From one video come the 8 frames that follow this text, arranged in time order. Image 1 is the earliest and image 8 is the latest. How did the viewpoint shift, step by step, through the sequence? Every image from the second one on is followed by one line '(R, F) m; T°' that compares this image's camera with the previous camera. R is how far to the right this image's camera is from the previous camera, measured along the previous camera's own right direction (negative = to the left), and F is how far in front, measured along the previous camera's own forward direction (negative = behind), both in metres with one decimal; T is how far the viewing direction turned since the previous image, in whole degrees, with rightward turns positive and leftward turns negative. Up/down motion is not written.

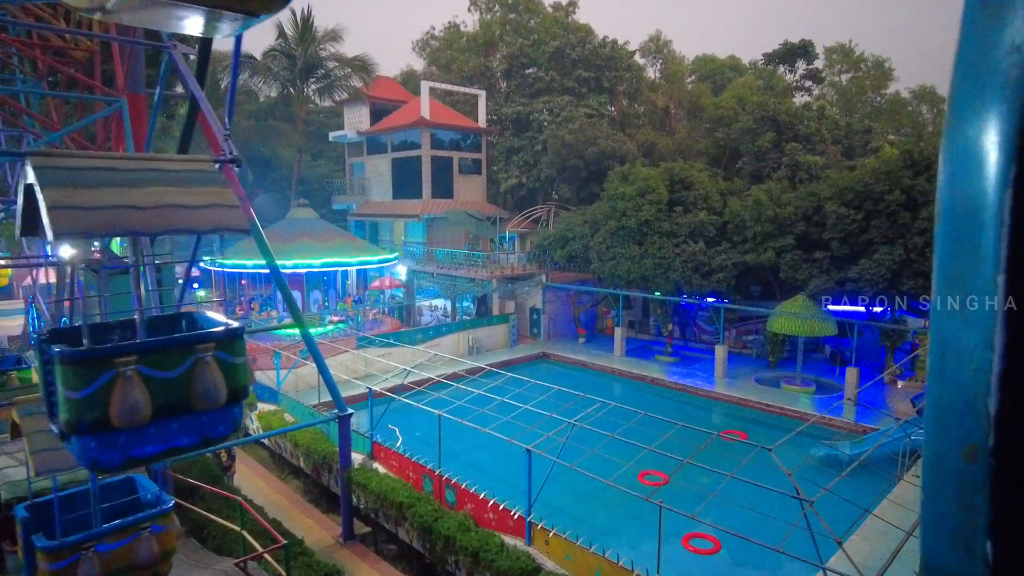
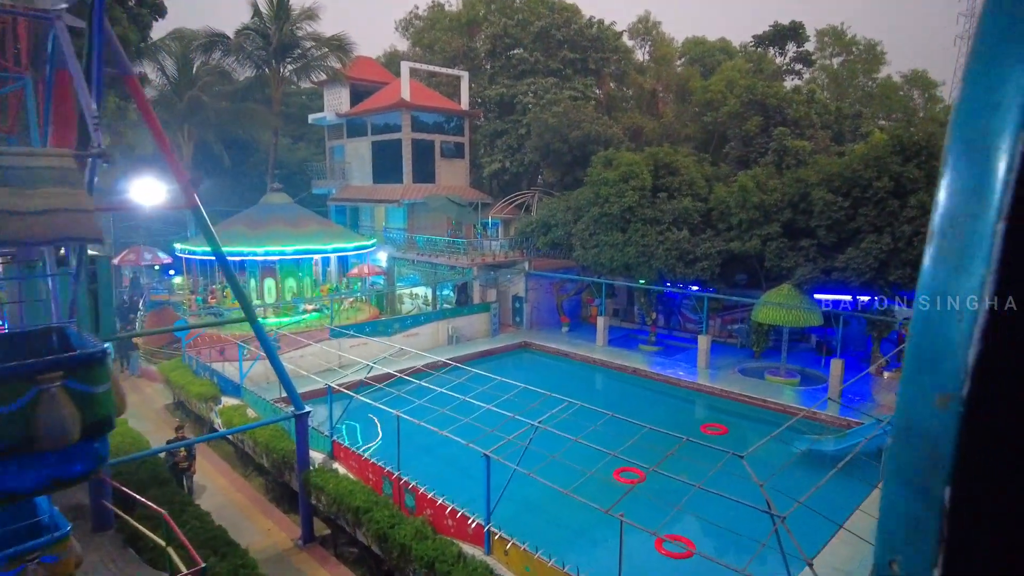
(+0.4, +0.5) m; +1°
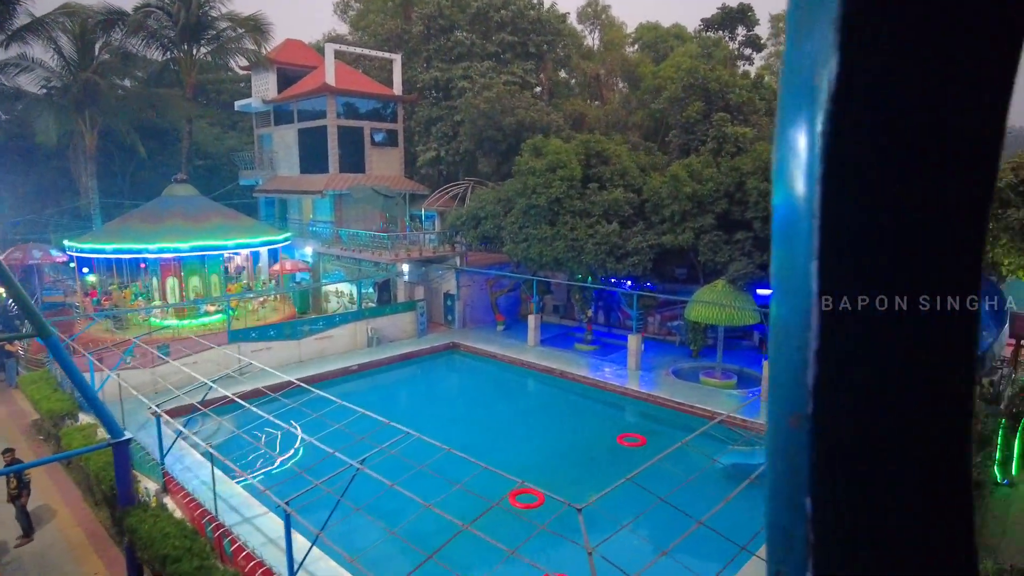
(+1.6, +1.4) m; +2°
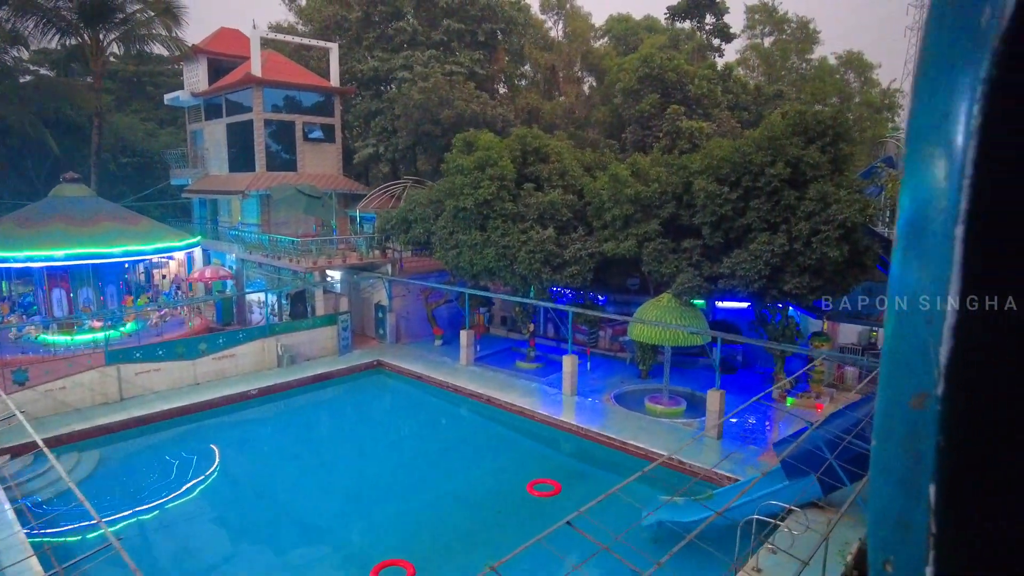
(+1.8, +2.1) m; +1°
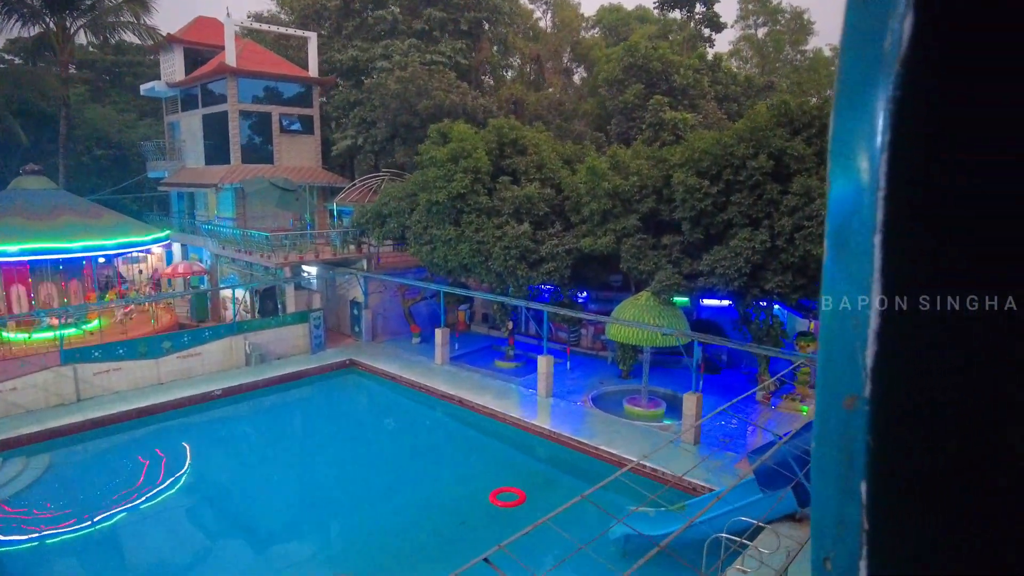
(+0.6, +0.6) m; 0°
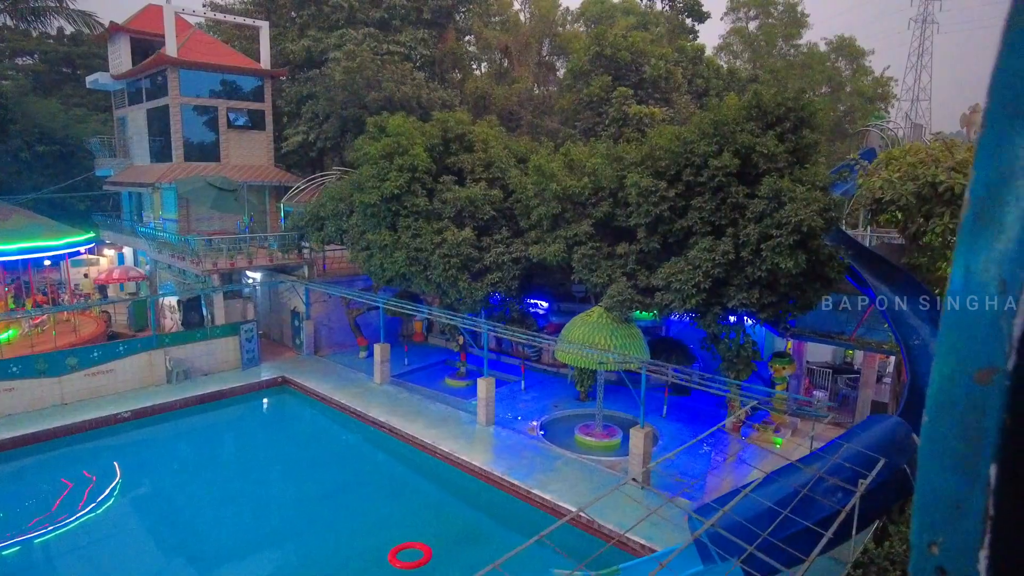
(+1.4, +1.7) m; 0°
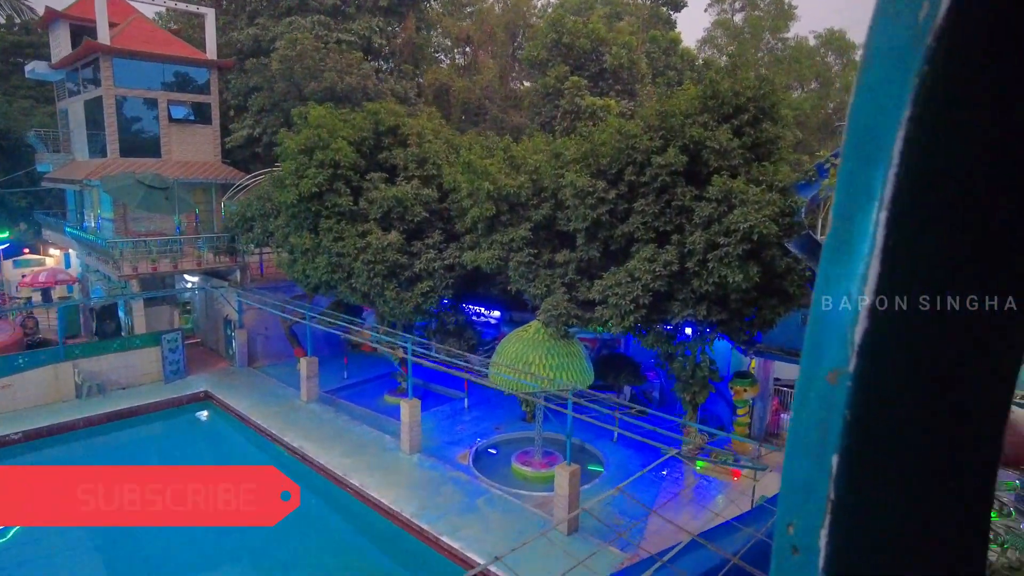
(+1.3, +1.4) m; 0°
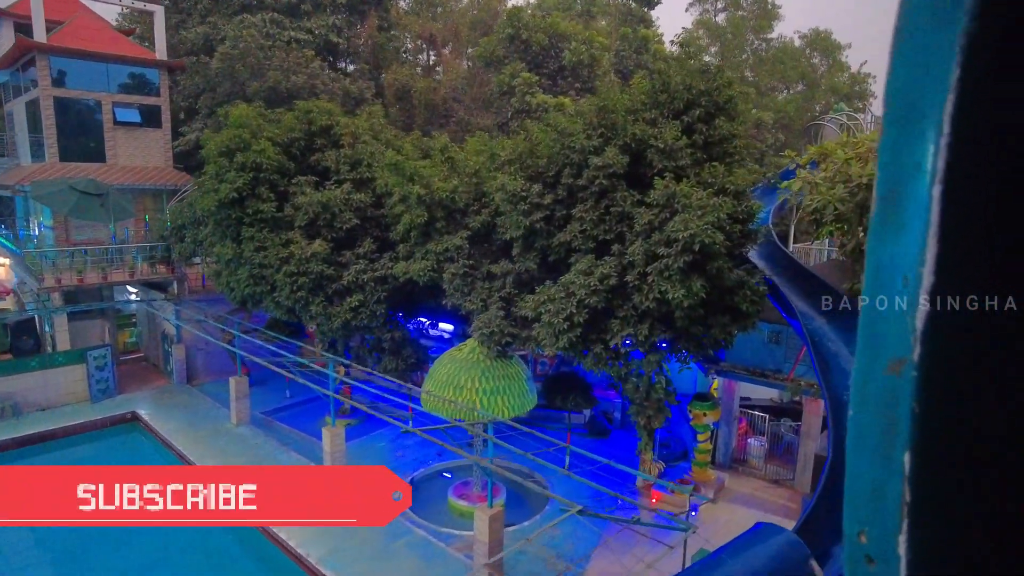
(+1.1, +1.1) m; 0°
